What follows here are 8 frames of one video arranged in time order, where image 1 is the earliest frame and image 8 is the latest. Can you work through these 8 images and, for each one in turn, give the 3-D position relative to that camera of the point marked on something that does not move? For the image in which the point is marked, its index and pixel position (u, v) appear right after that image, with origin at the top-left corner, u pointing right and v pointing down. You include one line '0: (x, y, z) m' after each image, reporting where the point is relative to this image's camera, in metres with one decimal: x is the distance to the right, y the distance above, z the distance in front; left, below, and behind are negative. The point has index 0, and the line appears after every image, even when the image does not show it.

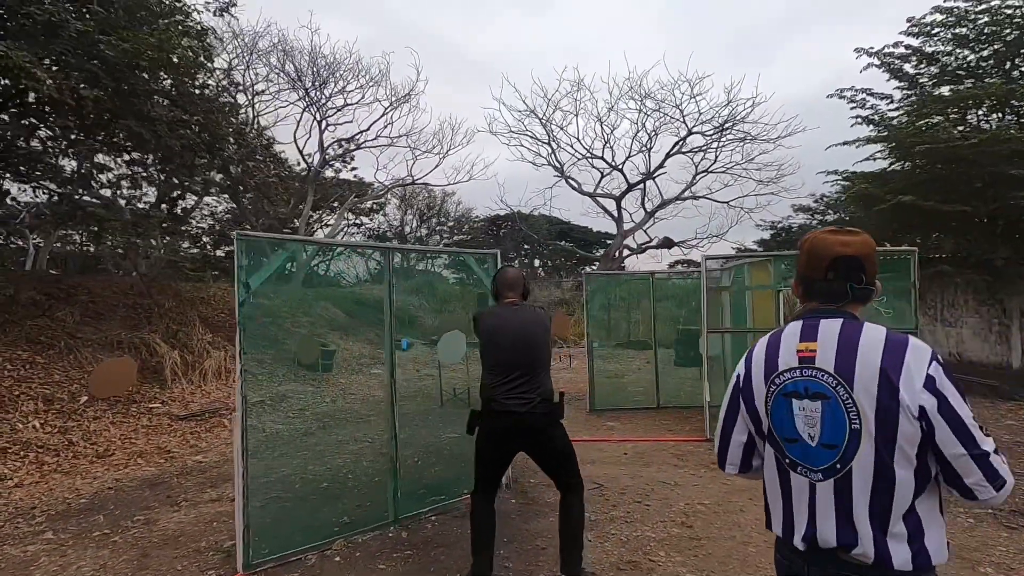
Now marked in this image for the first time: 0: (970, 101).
0: (+8.8, +3.6, +10.2) m
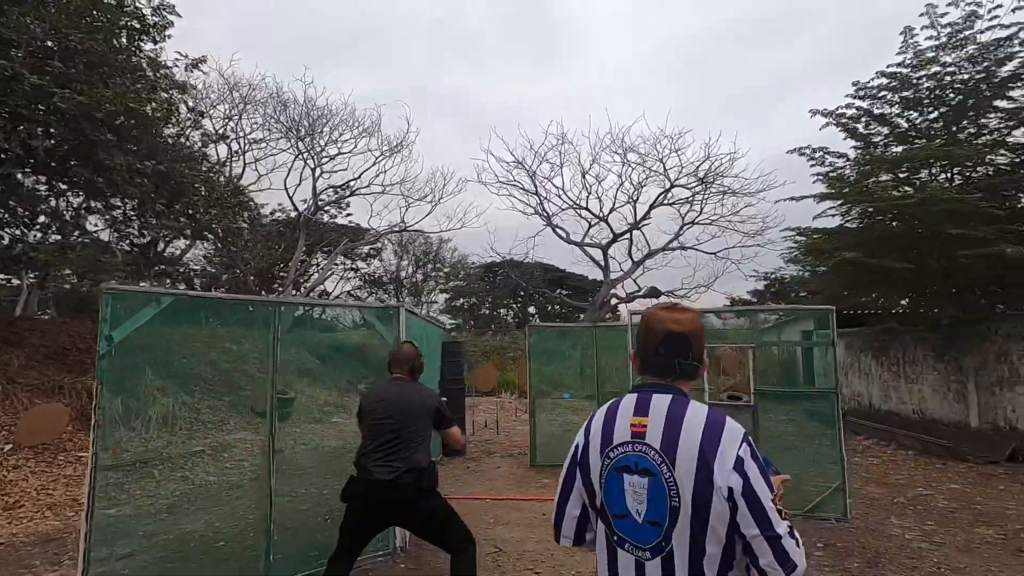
0: (+8.0, +2.5, +10.4) m
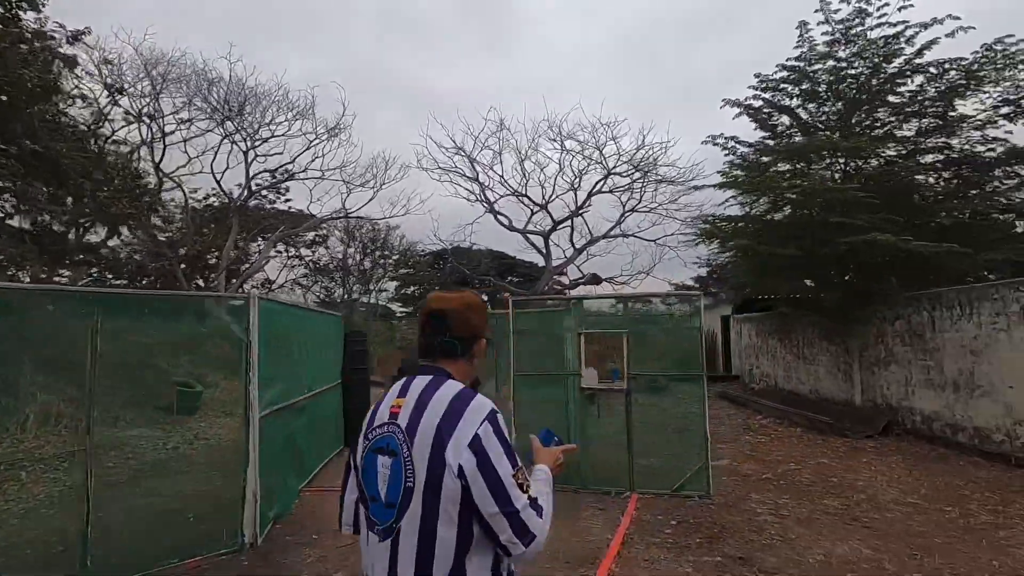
0: (+6.2, +2.8, +10.9) m
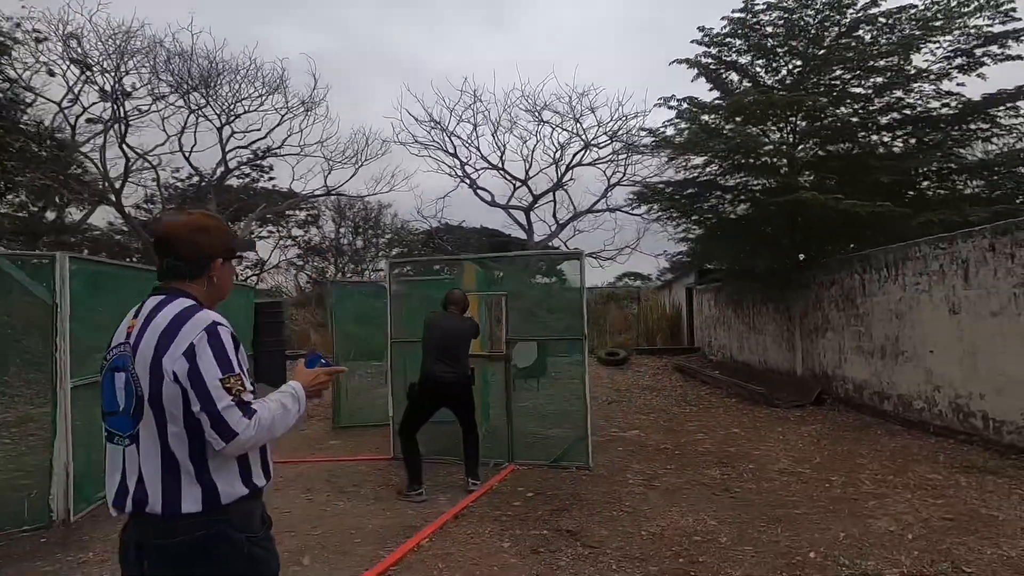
0: (+4.8, +3.4, +10.3) m
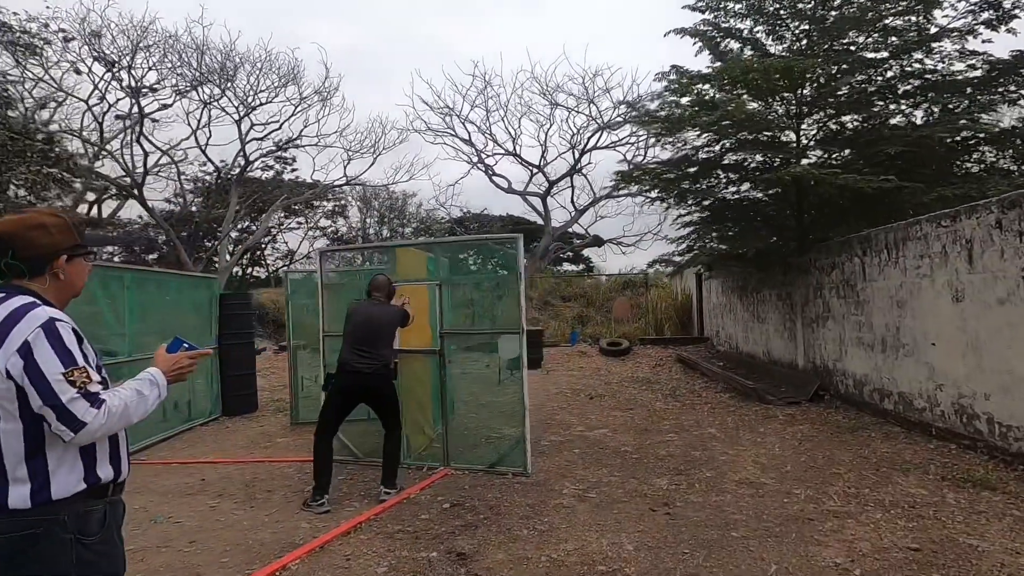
0: (+4.4, +3.7, +9.5) m
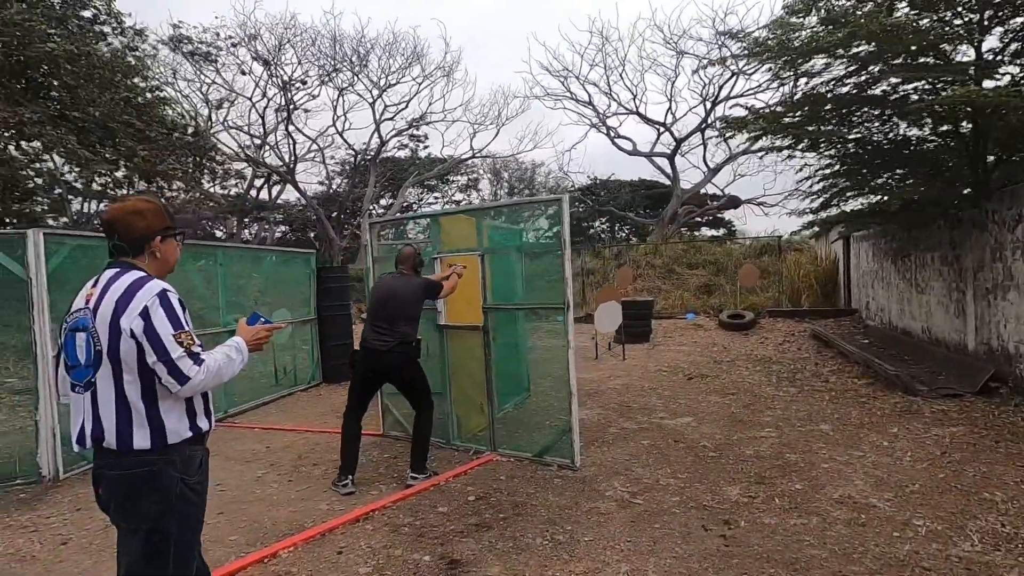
0: (+5.6, +4.2, +7.4) m
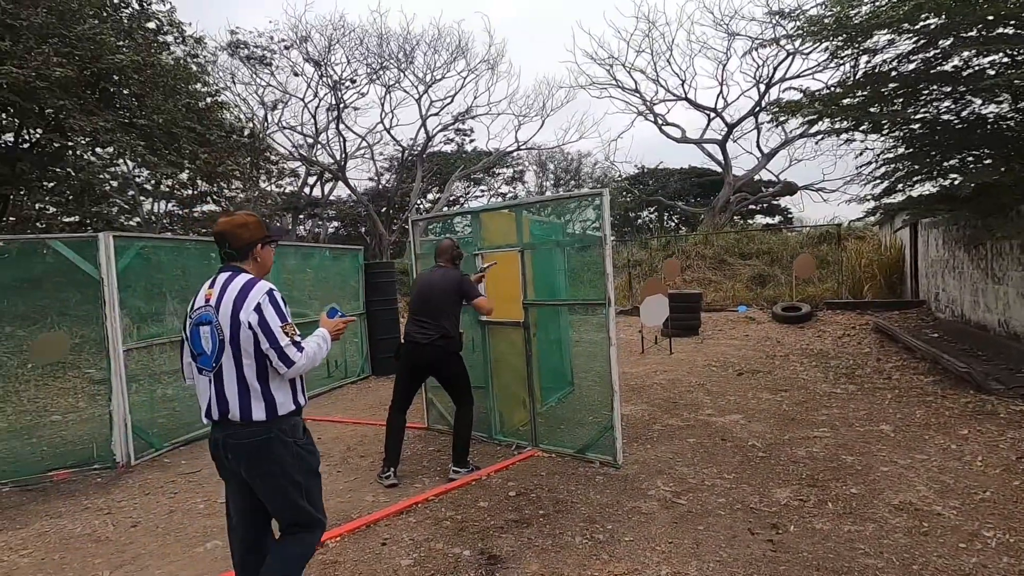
0: (+6.2, +4.3, +6.8) m
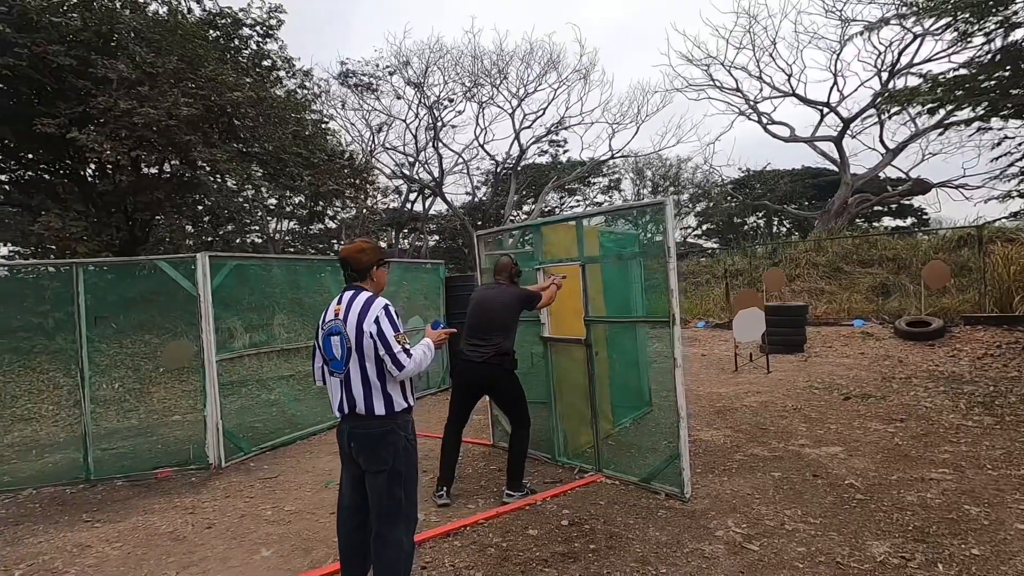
0: (+6.9, +4.2, +5.5) m
